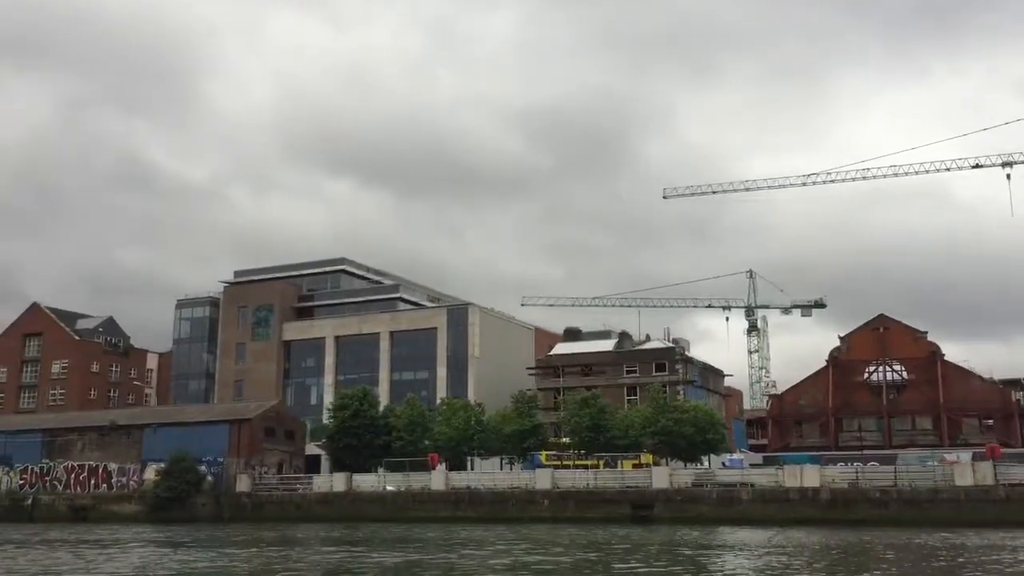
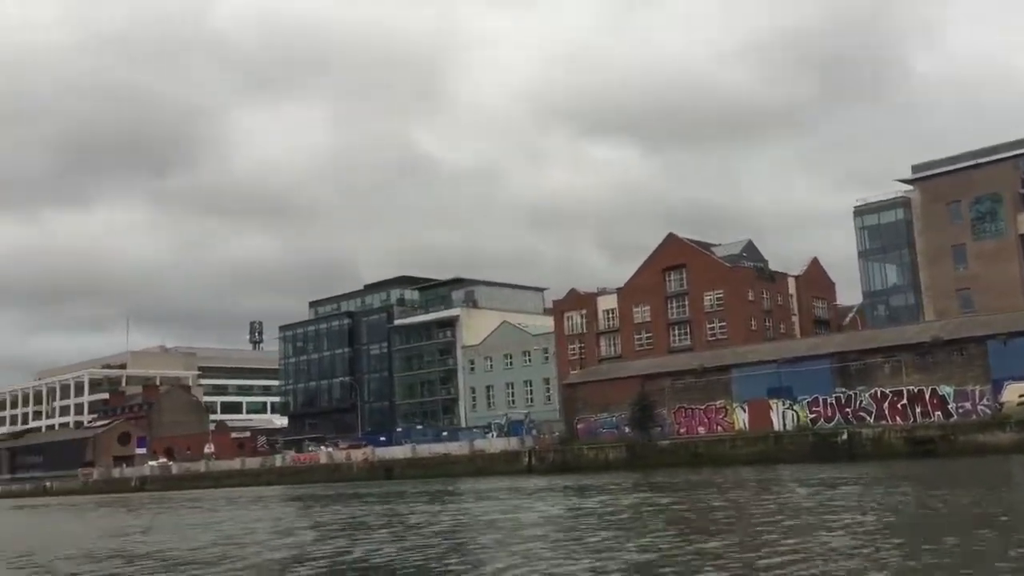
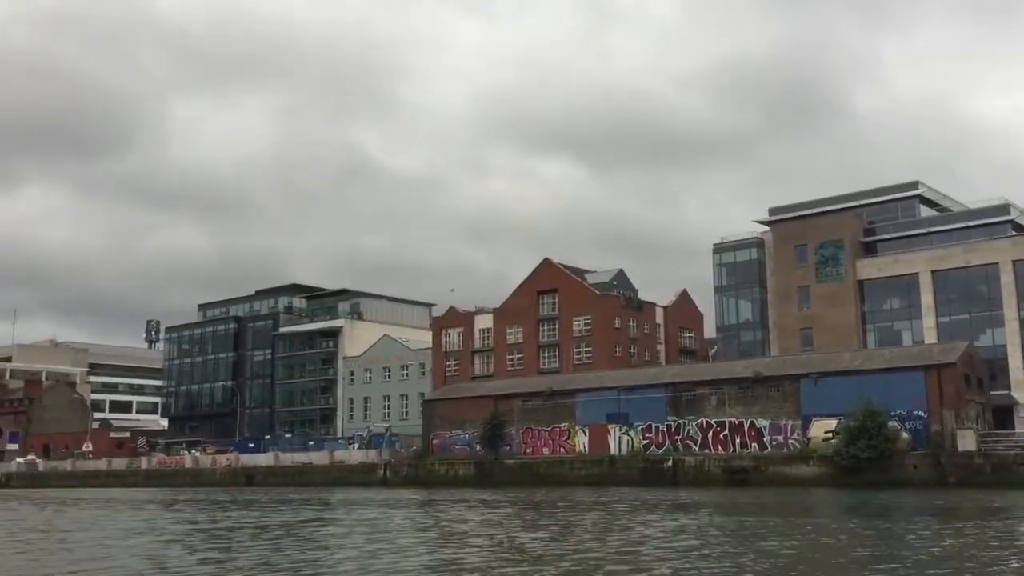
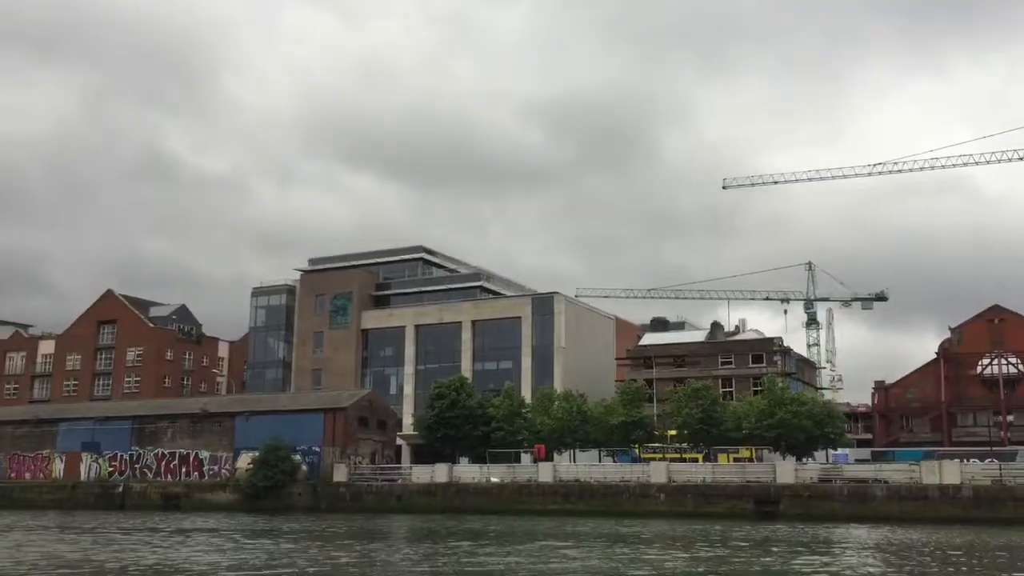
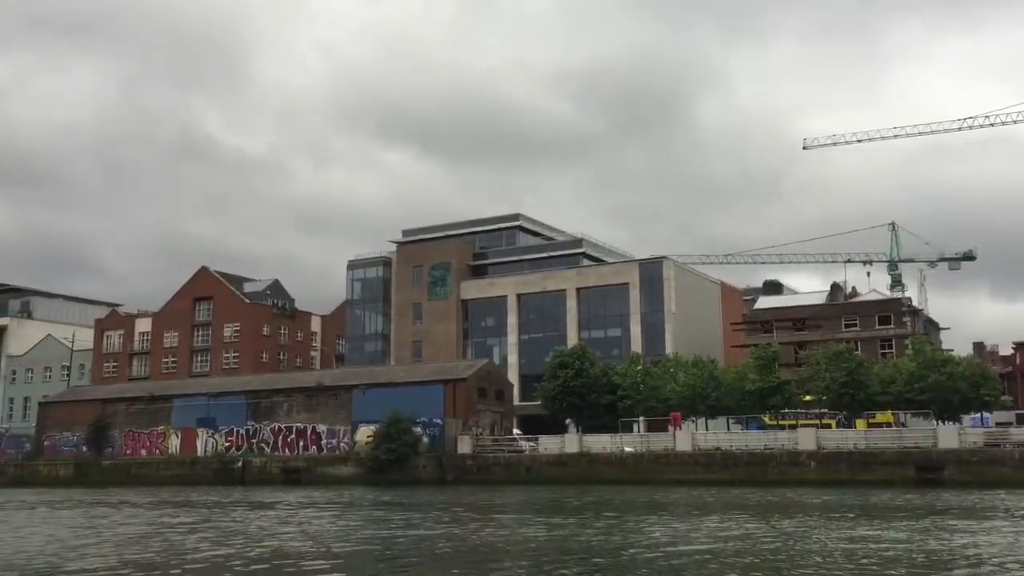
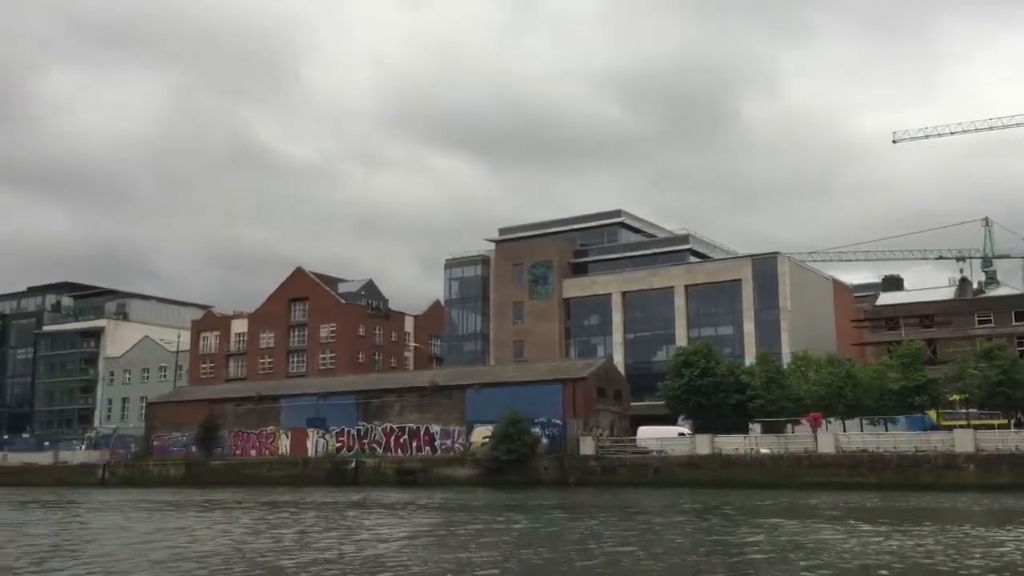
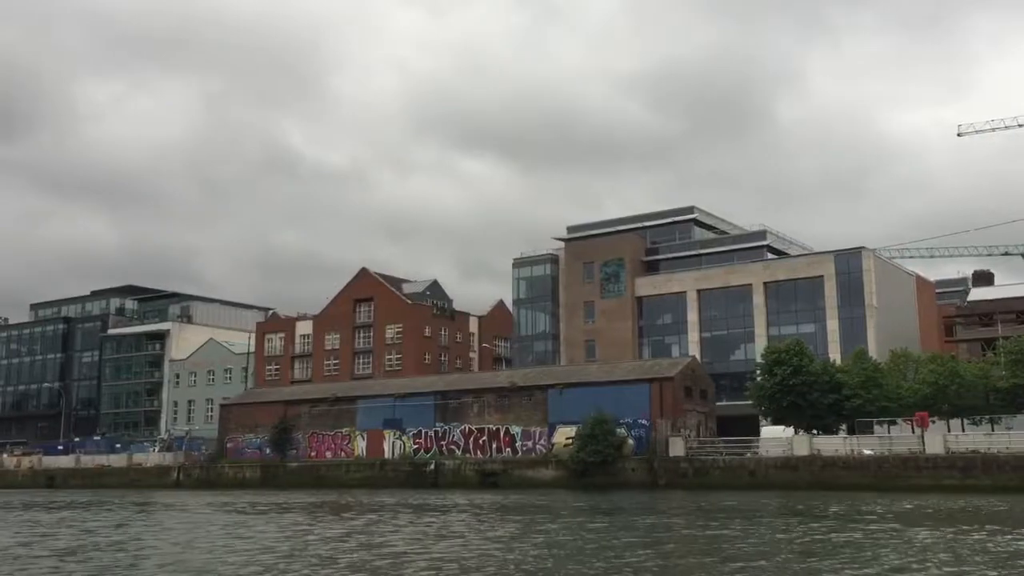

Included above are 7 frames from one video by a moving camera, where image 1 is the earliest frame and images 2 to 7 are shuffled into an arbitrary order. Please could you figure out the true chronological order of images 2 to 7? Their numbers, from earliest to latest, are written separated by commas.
4, 5, 6, 7, 3, 2
